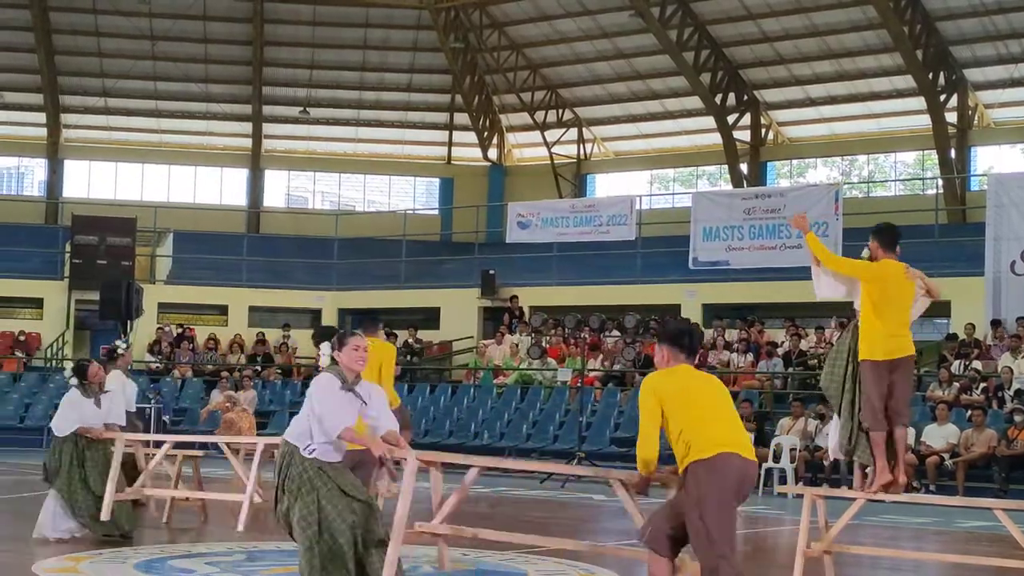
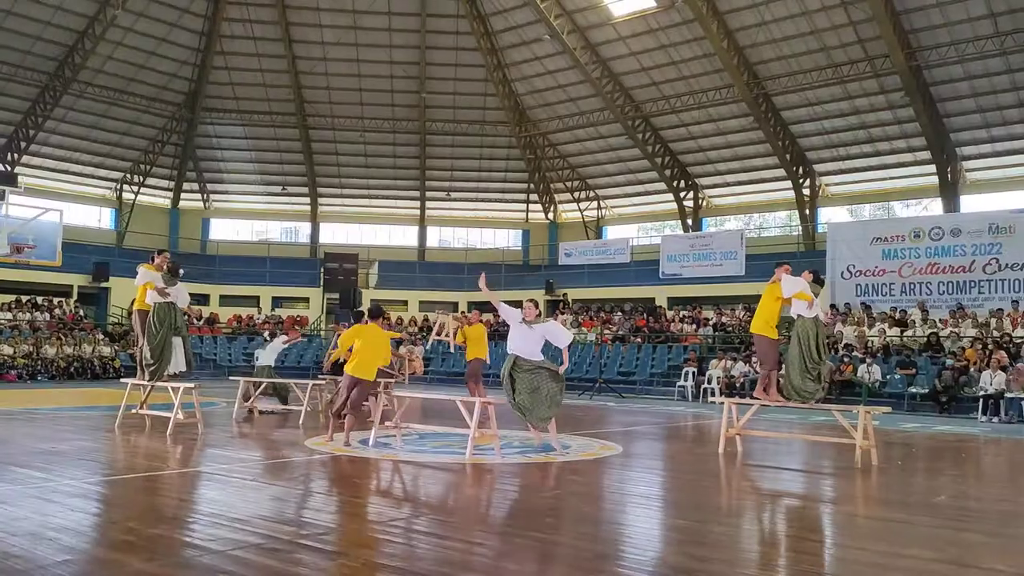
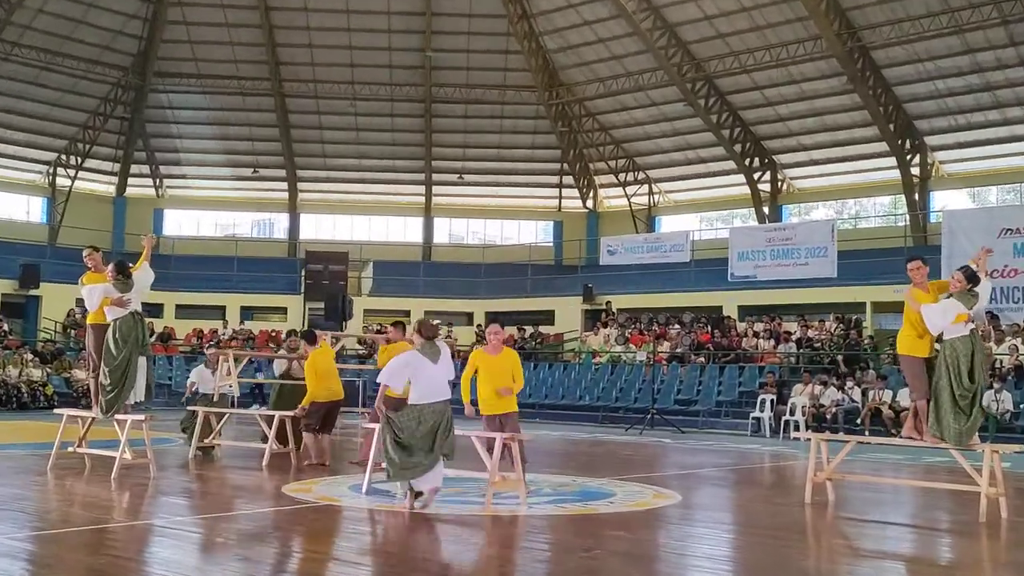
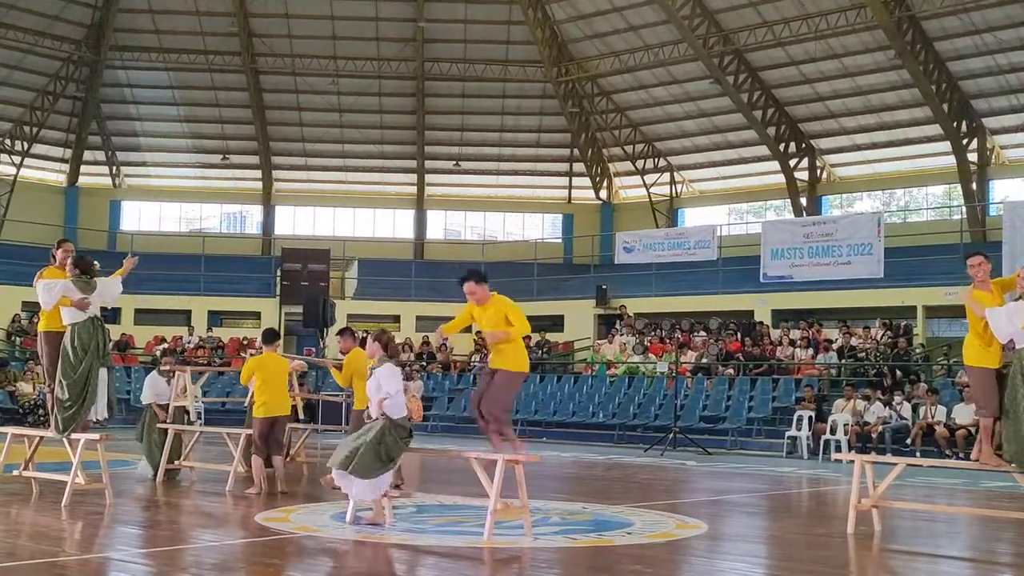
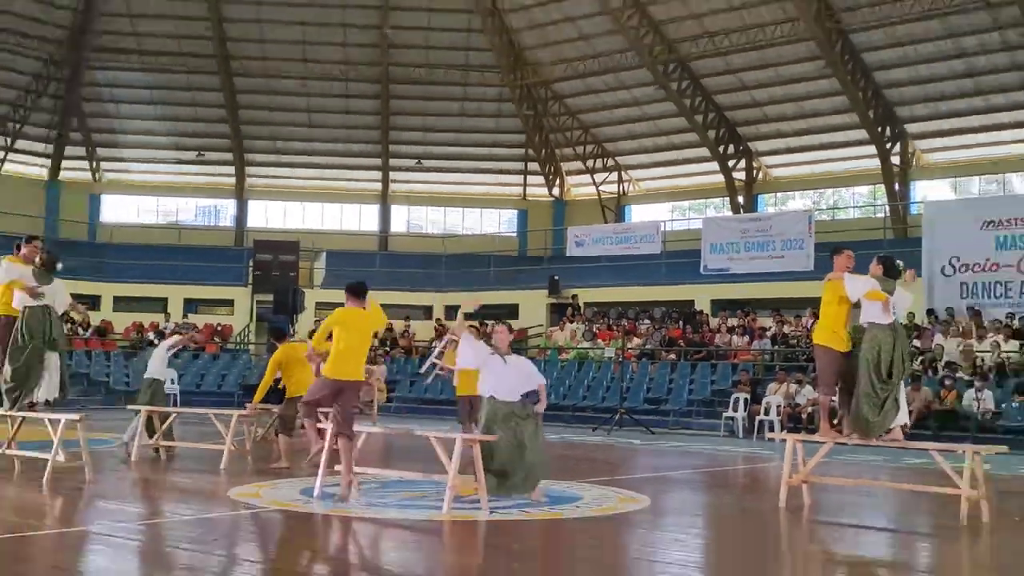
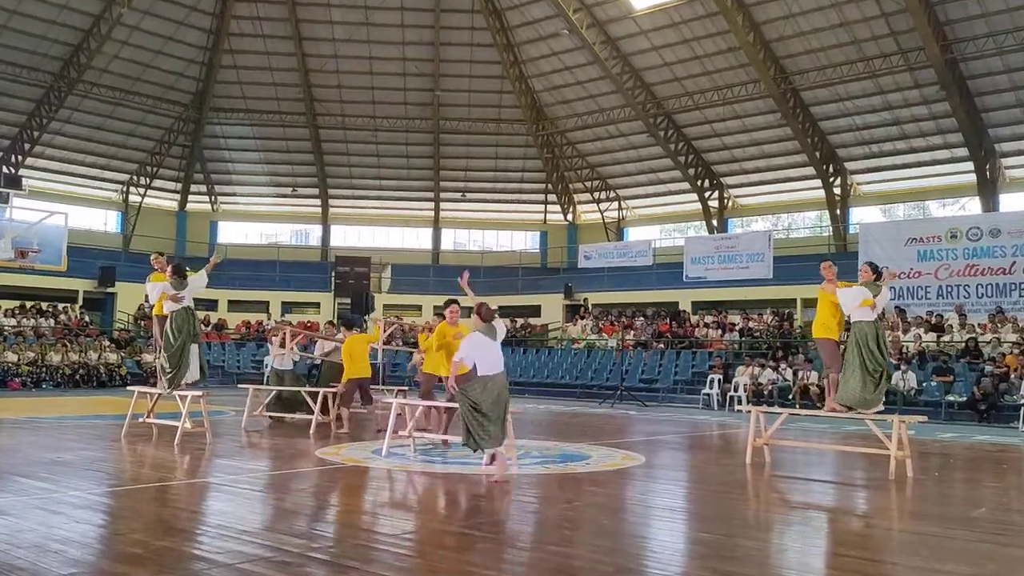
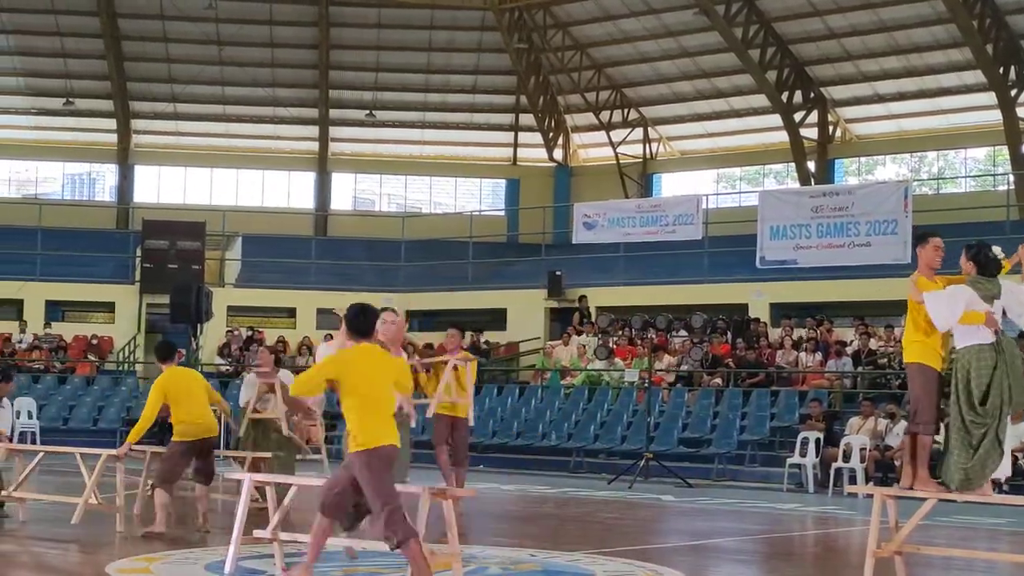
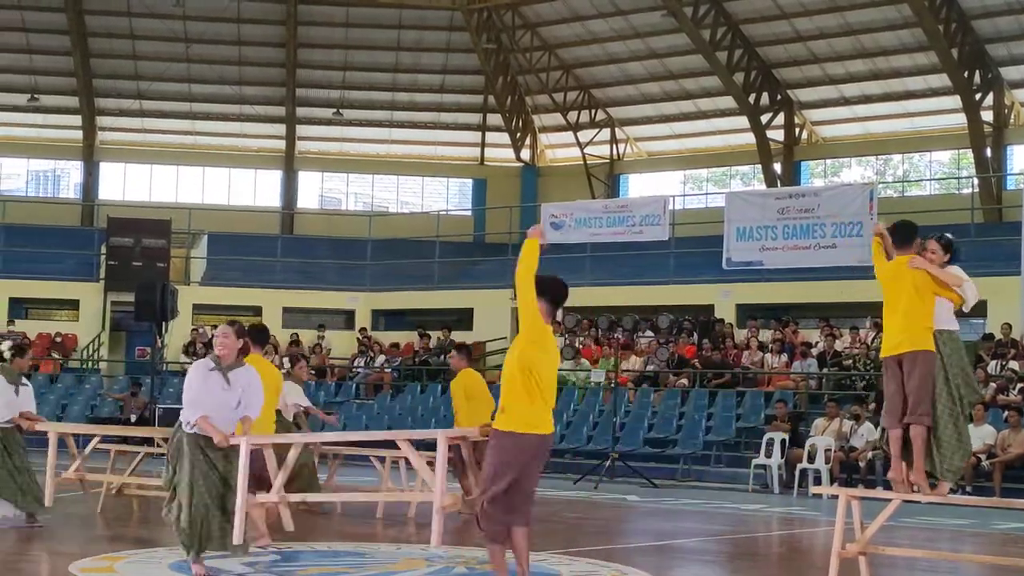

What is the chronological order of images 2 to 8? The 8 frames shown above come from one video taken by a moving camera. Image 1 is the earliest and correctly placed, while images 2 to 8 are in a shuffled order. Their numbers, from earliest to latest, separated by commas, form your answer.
8, 7, 5, 2, 6, 3, 4
